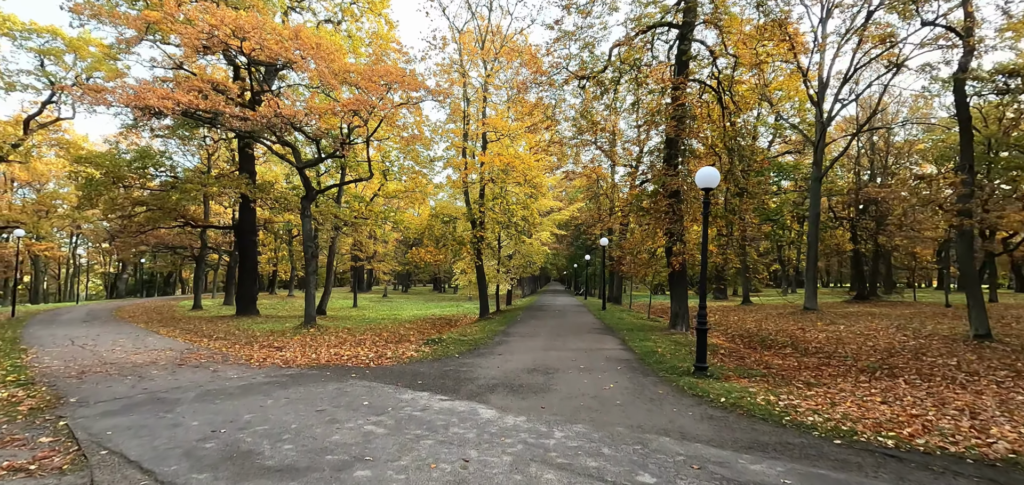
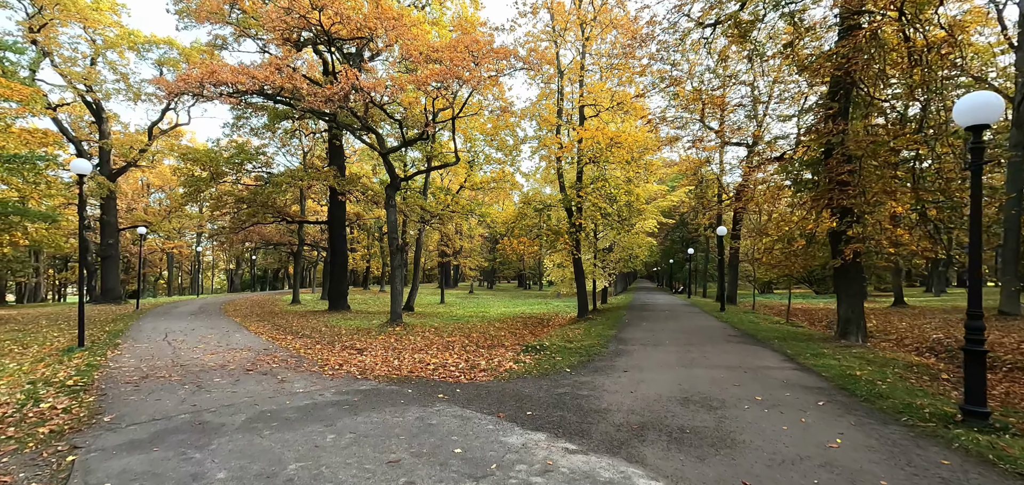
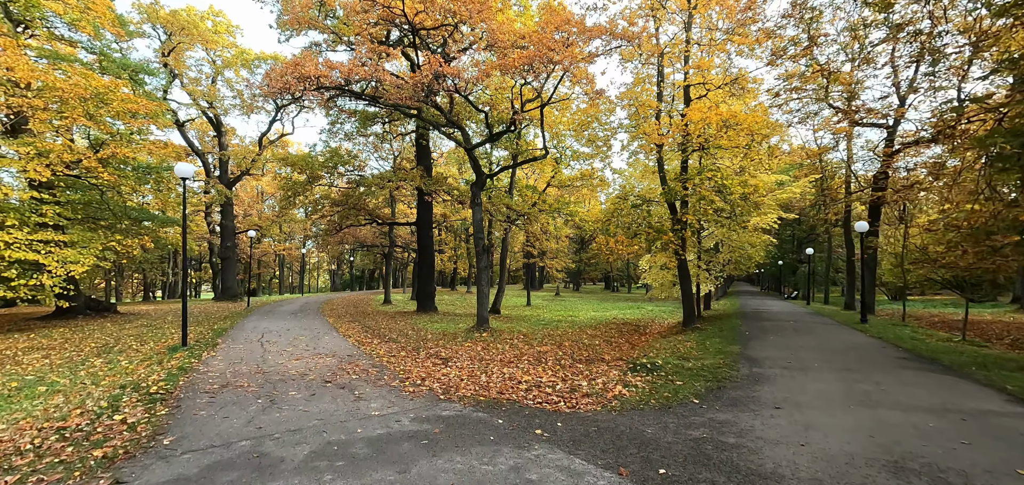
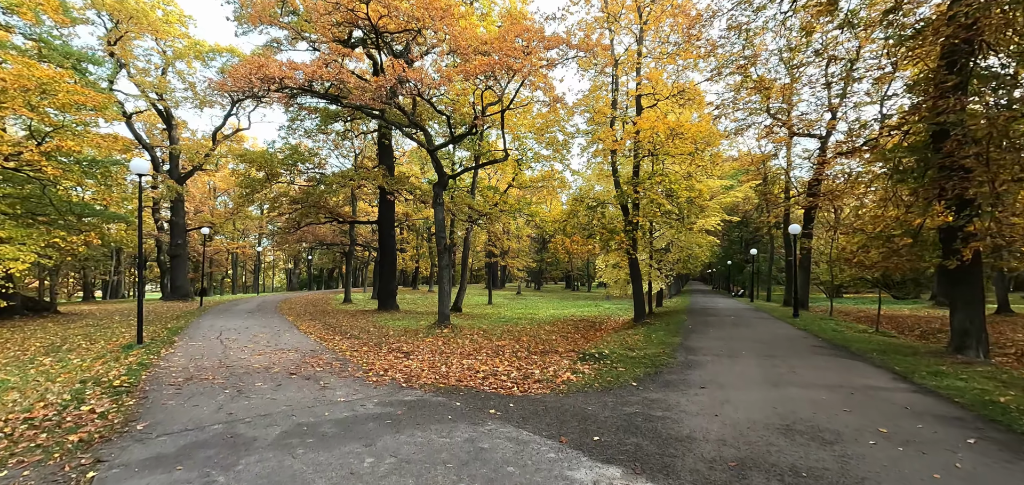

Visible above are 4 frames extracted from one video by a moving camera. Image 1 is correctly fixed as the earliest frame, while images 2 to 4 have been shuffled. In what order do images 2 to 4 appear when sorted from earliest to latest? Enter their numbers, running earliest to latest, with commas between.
2, 4, 3
